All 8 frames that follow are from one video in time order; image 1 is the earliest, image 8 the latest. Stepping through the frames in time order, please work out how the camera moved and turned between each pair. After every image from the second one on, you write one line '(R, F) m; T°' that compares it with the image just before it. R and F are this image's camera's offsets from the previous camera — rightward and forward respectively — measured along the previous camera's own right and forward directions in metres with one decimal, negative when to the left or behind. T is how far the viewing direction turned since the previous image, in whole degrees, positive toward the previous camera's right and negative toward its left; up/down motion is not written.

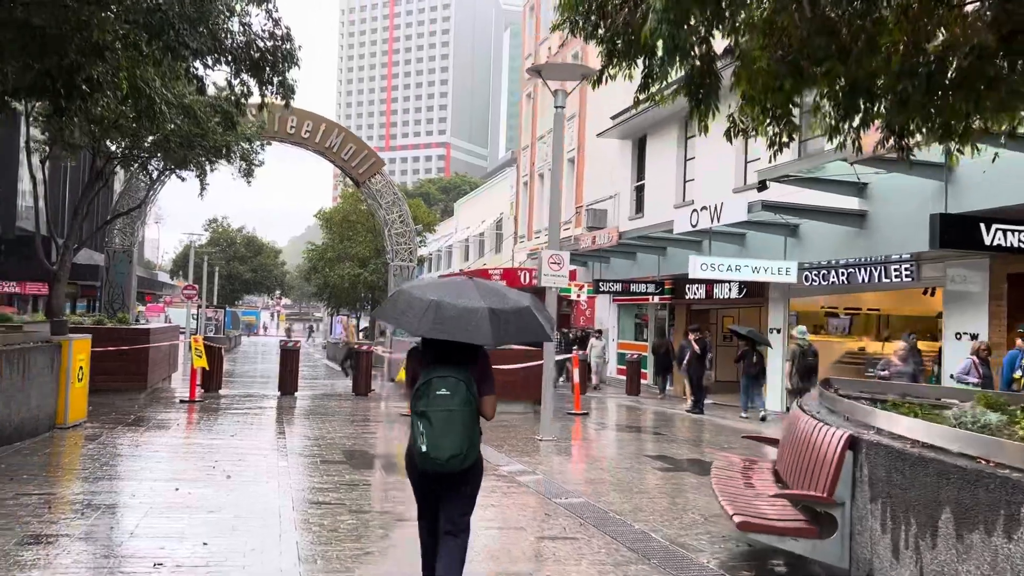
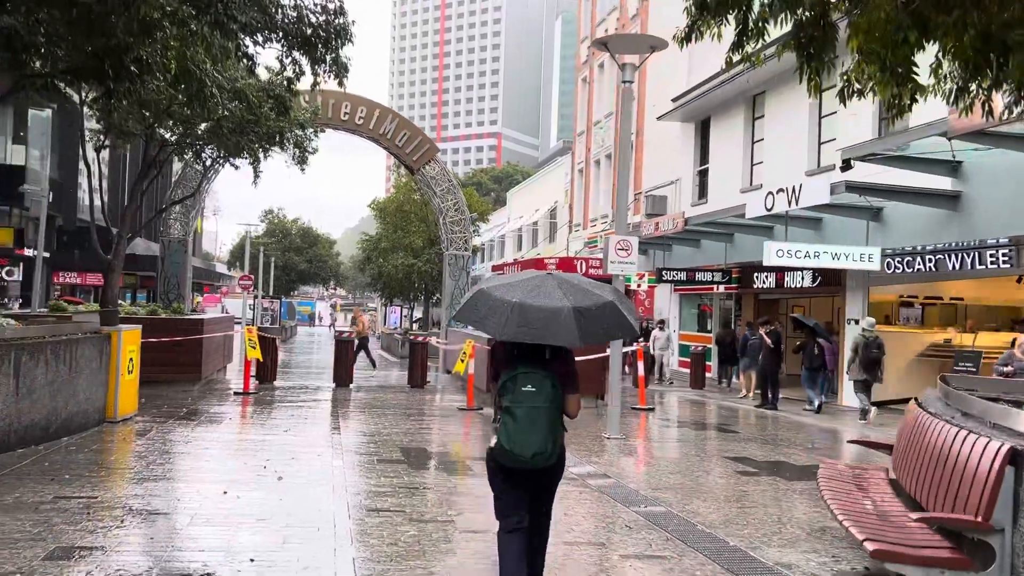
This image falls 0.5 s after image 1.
(-0.2, +0.7) m; -4°
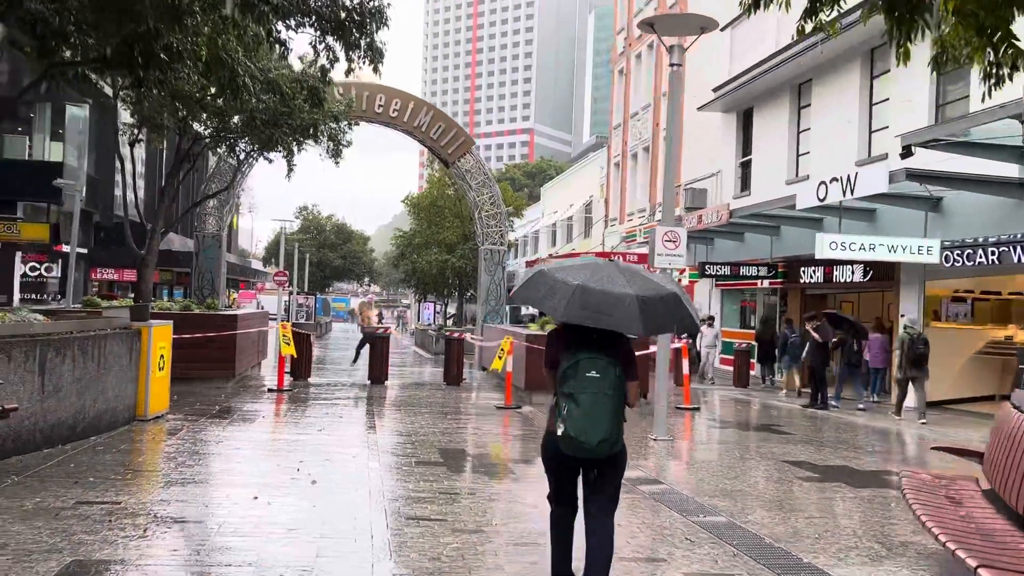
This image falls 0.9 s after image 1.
(-0.1, +0.5) m; -2°
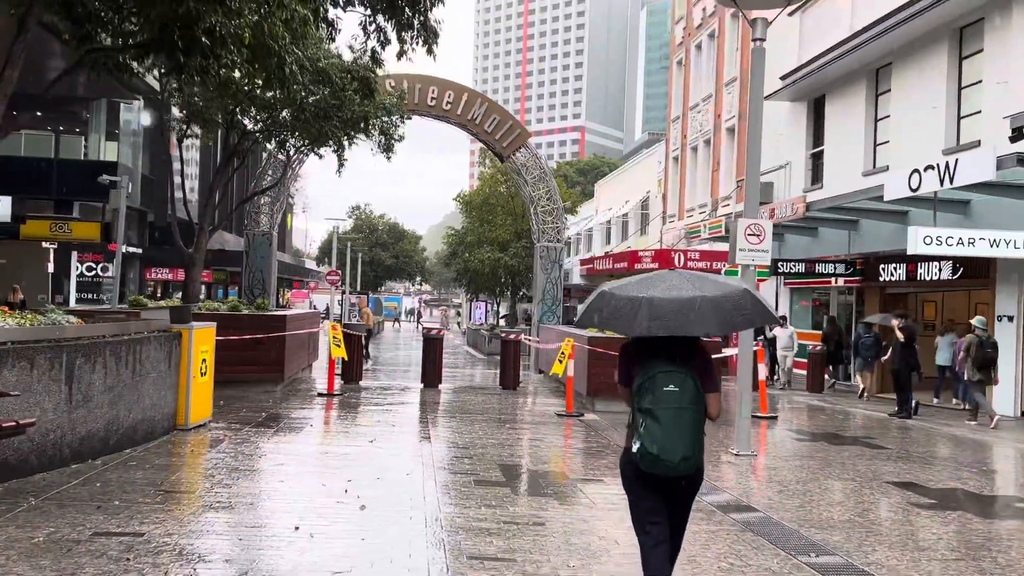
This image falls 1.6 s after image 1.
(-0.2, +0.9) m; -4°
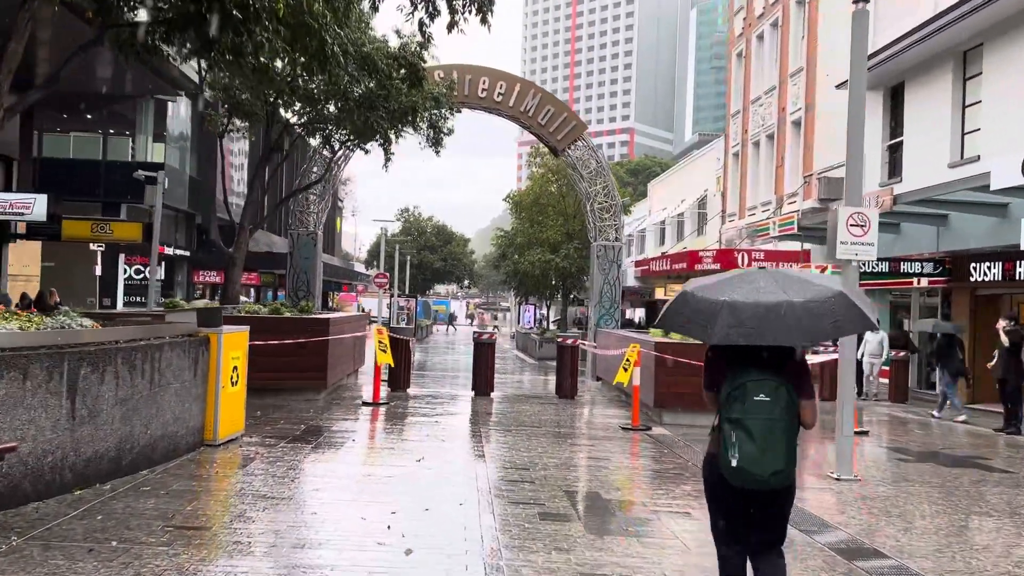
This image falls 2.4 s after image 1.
(-0.2, +1.1) m; -3°
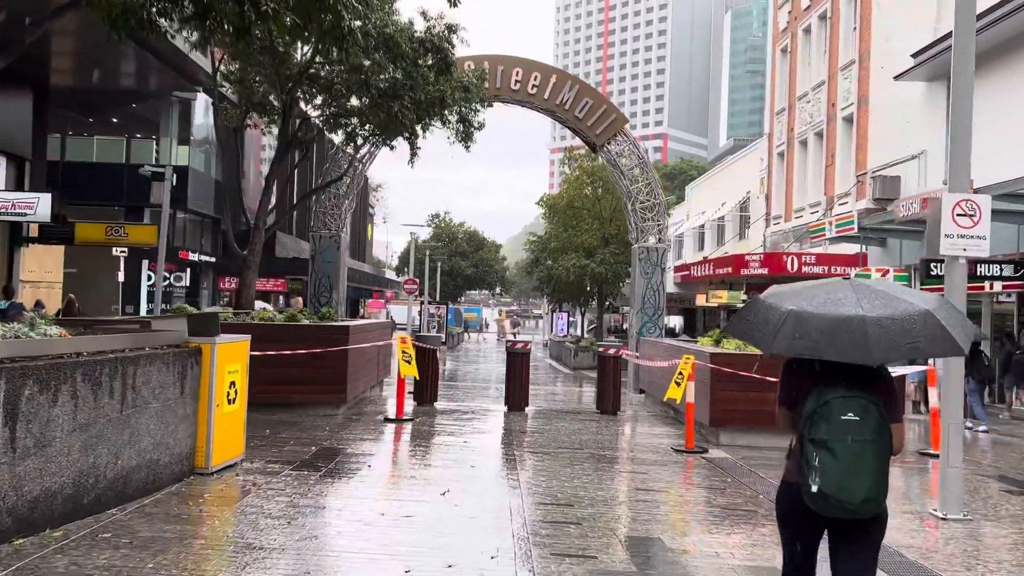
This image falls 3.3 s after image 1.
(-0.1, +1.2) m; -2°
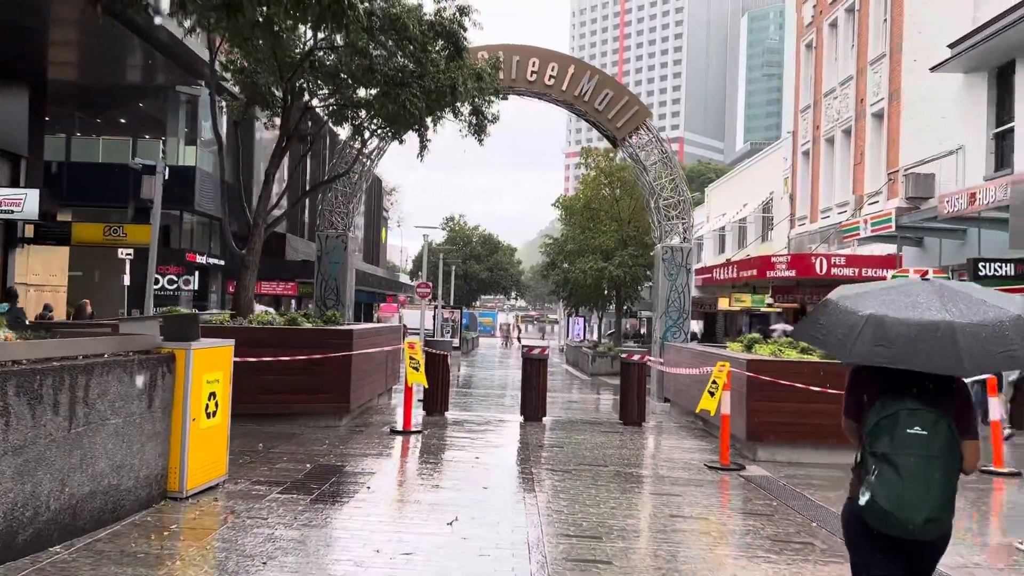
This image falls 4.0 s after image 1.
(0.0, +0.9) m; -1°
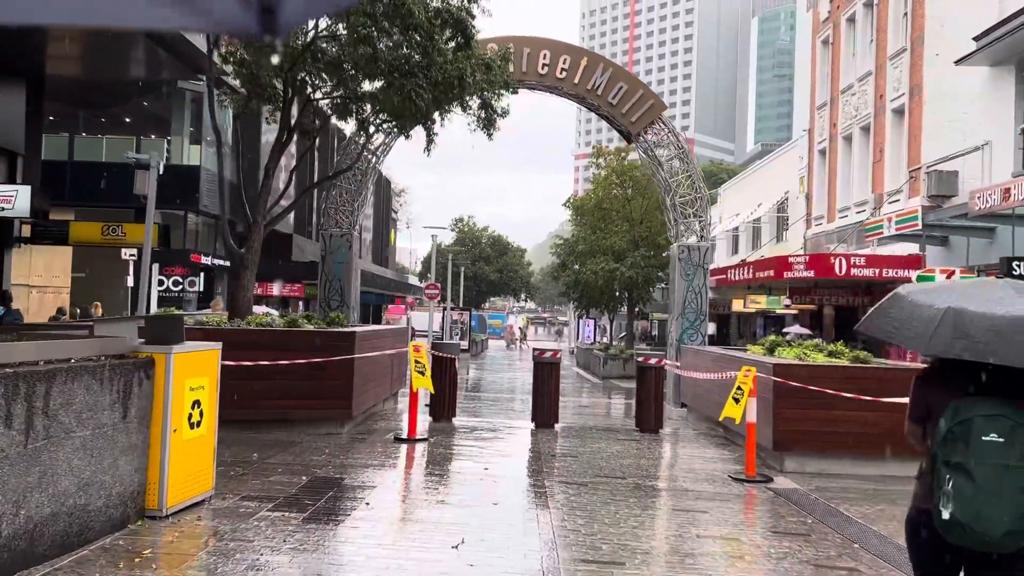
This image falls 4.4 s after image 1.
(0.0, +0.6) m; -1°
